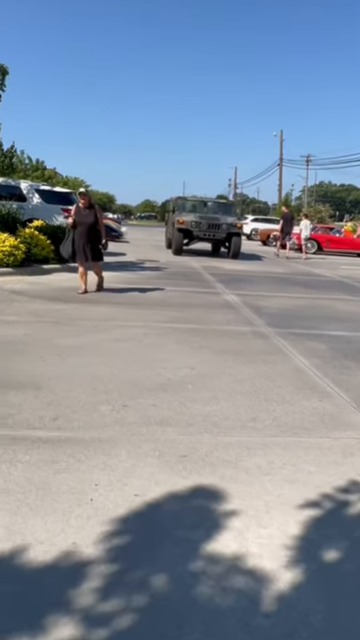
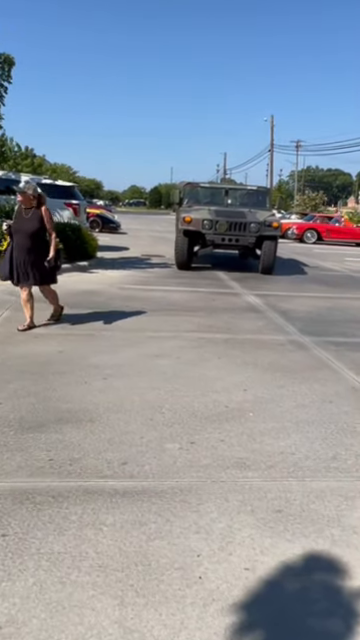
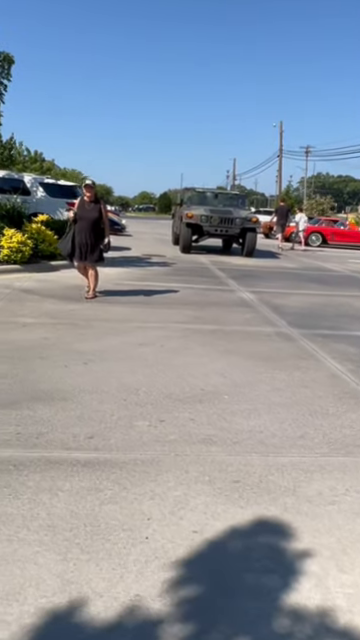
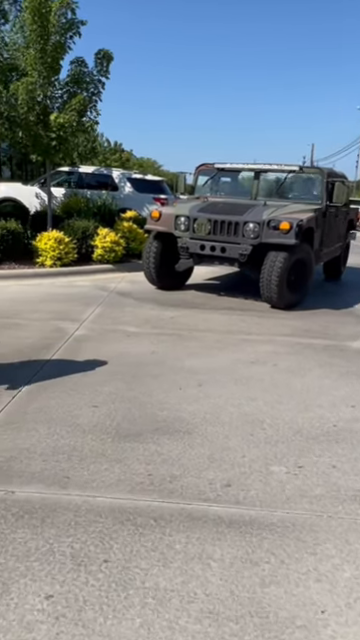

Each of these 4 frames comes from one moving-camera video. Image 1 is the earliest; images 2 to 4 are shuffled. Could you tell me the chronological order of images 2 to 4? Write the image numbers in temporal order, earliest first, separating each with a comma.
3, 2, 4
